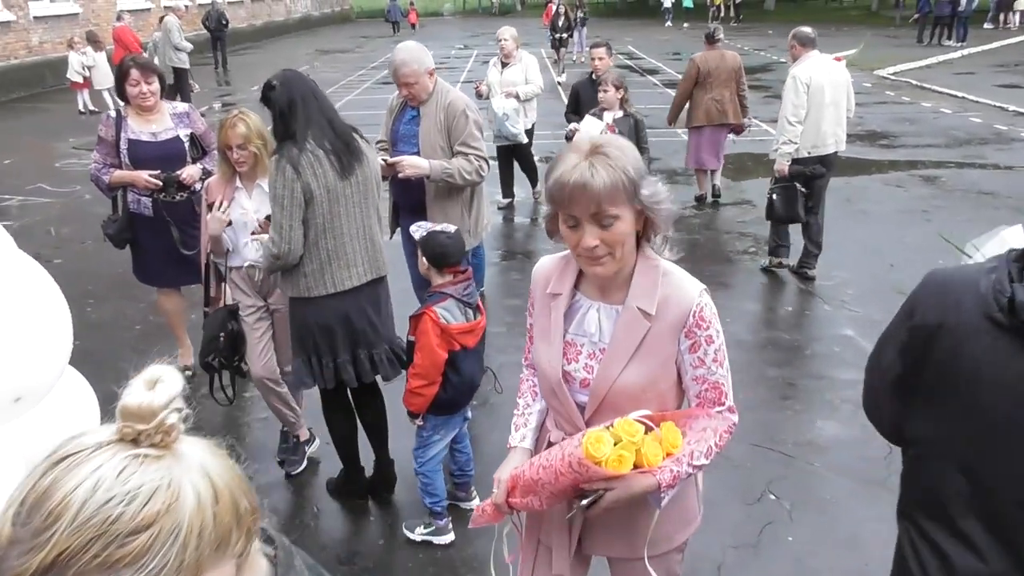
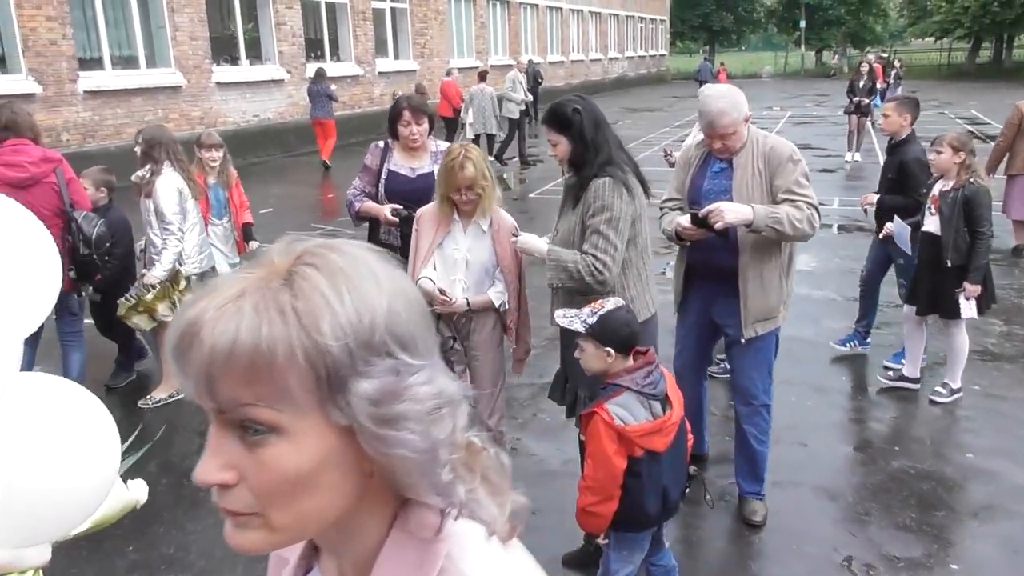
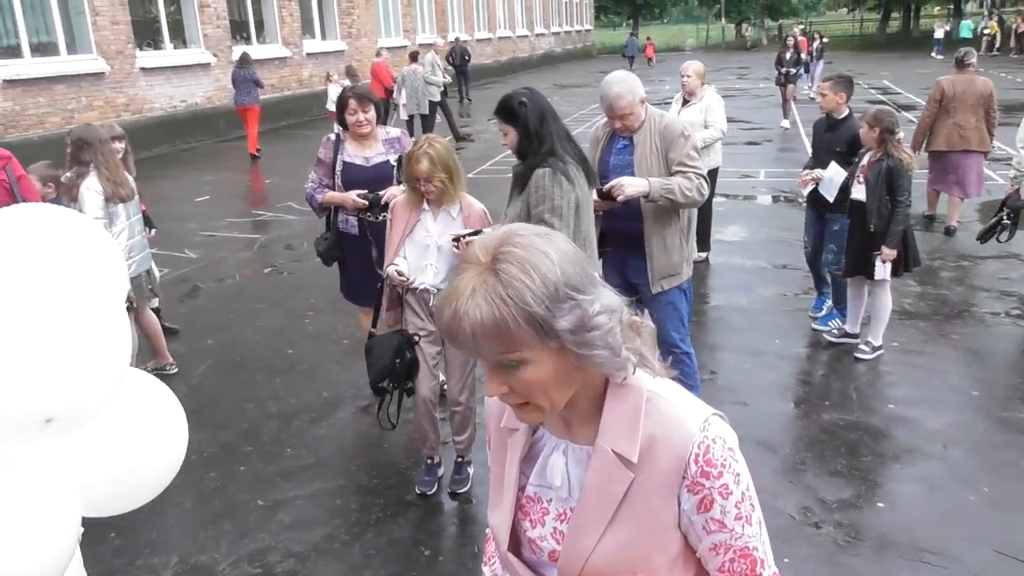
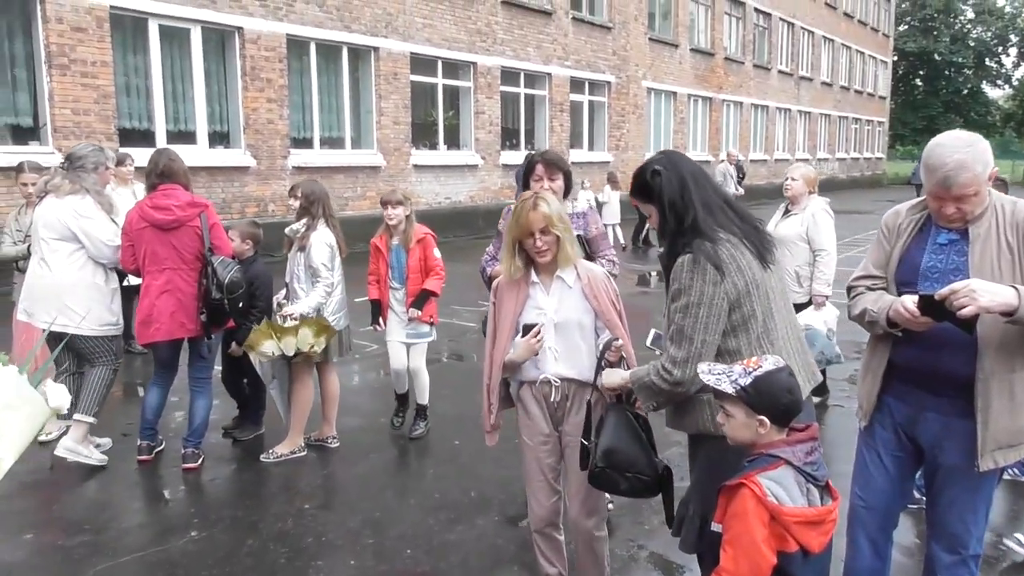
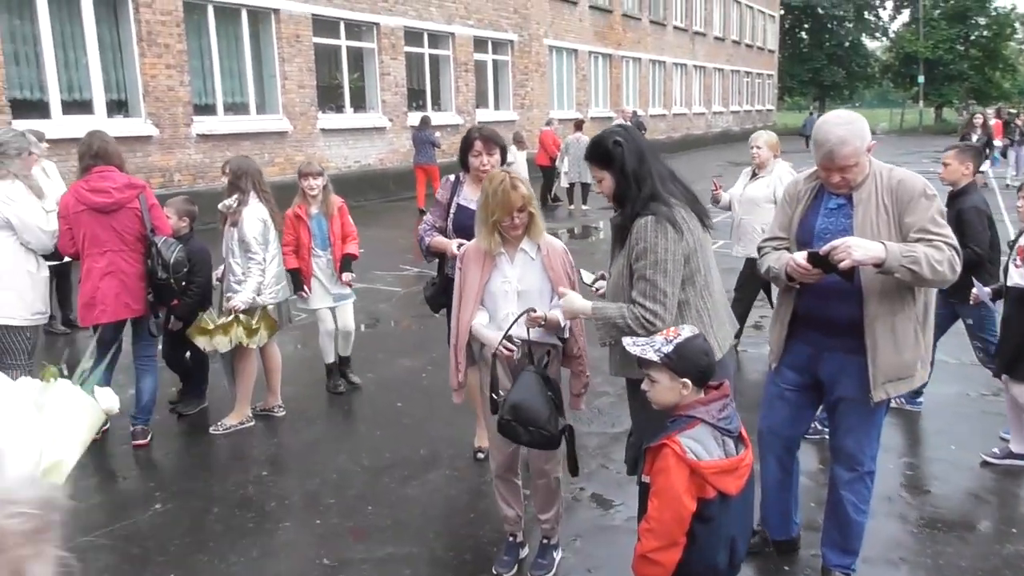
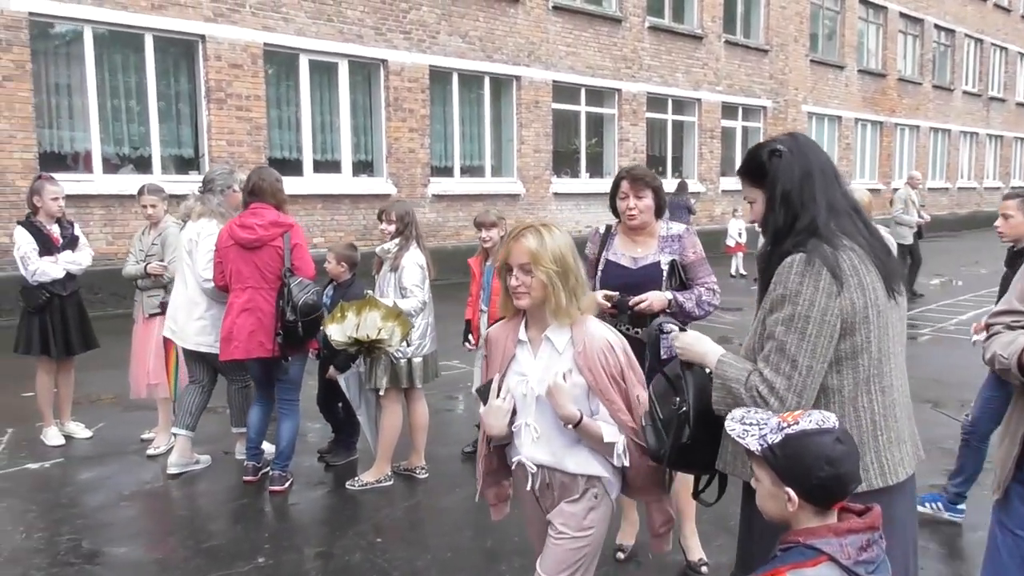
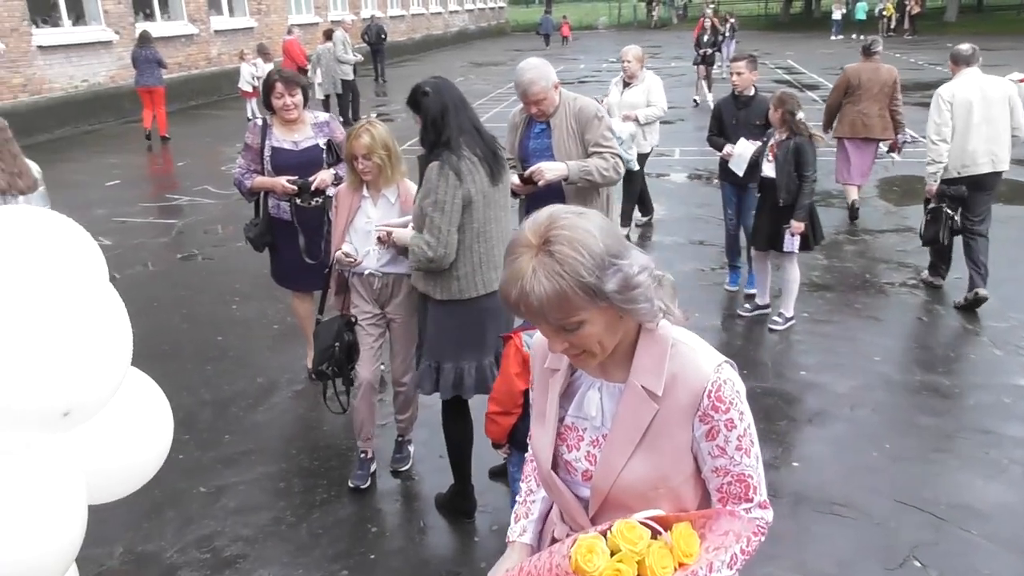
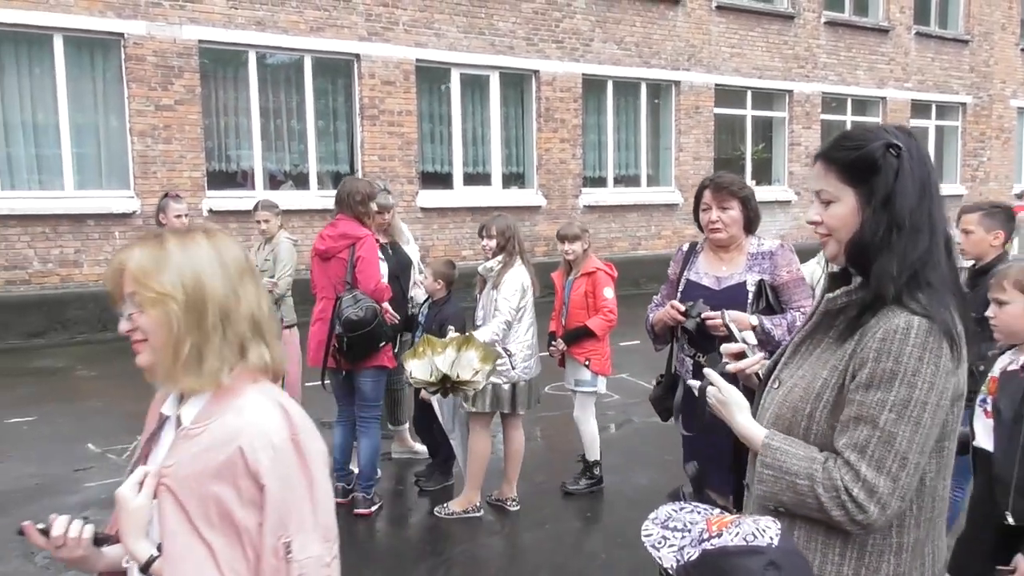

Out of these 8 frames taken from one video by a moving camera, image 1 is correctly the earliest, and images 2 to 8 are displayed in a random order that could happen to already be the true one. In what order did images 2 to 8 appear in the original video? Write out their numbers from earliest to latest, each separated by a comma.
7, 3, 2, 5, 4, 6, 8
